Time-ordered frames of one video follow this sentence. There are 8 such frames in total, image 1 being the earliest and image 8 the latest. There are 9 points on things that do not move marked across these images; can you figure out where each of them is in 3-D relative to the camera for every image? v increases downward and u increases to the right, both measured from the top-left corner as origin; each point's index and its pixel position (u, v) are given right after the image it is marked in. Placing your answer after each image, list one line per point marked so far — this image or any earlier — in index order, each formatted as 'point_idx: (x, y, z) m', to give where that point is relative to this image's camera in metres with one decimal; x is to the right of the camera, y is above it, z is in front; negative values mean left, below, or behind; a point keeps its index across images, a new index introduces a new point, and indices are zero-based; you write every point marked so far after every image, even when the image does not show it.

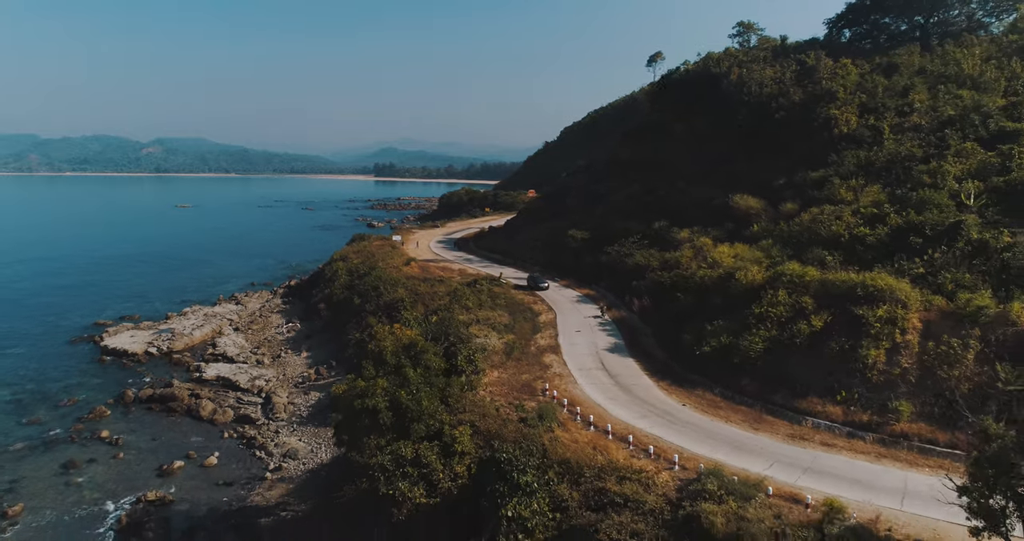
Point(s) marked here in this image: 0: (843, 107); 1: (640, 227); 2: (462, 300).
0: (+9.5, +4.6, +14.9) m
1: (+4.1, +1.3, +15.8) m
2: (-1.1, -0.7, +13.2) m
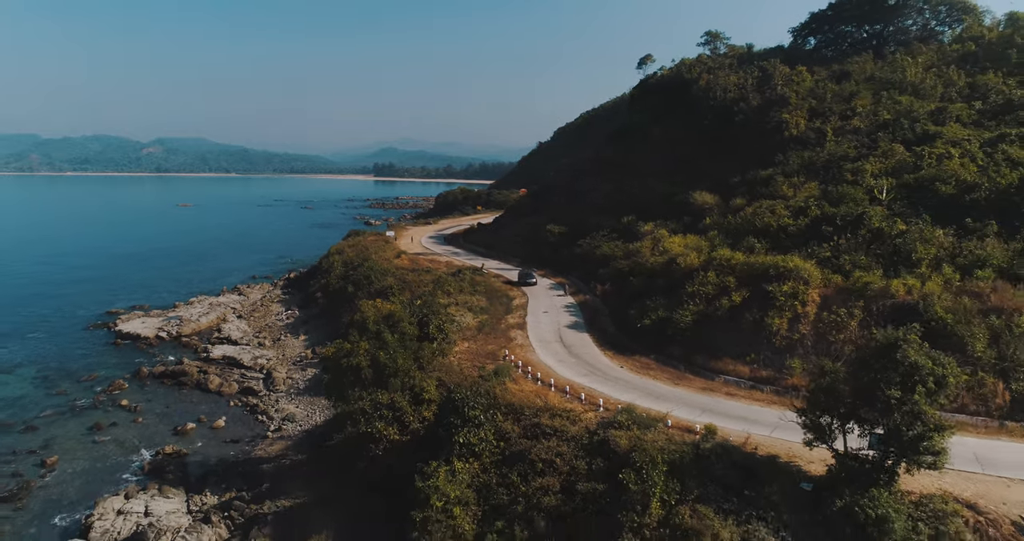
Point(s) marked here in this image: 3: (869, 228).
0: (+8.9, +4.9, +16.3) m
1: (+3.4, +1.6, +17.2) m
2: (-1.8, -0.4, +14.6) m
3: (+6.8, +0.8, +10.1) m
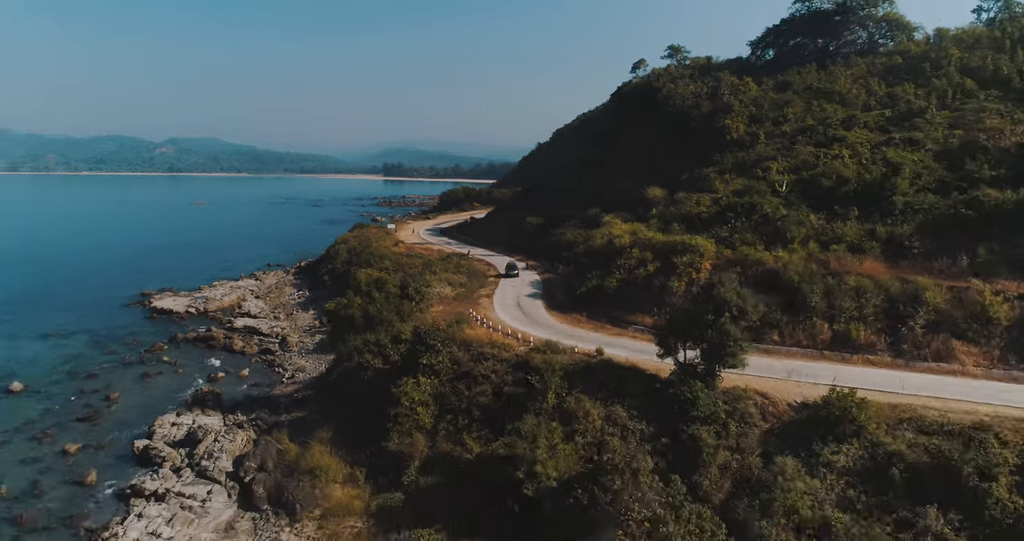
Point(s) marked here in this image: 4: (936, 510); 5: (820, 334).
0: (+8.2, +5.5, +18.8) m
1: (+2.7, +2.2, +19.8) m
2: (-2.6, +0.2, +17.2) m
3: (+6.0, +1.4, +12.6) m
4: (+5.2, -2.8, +6.3) m
5: (+5.7, -1.1, +9.7) m
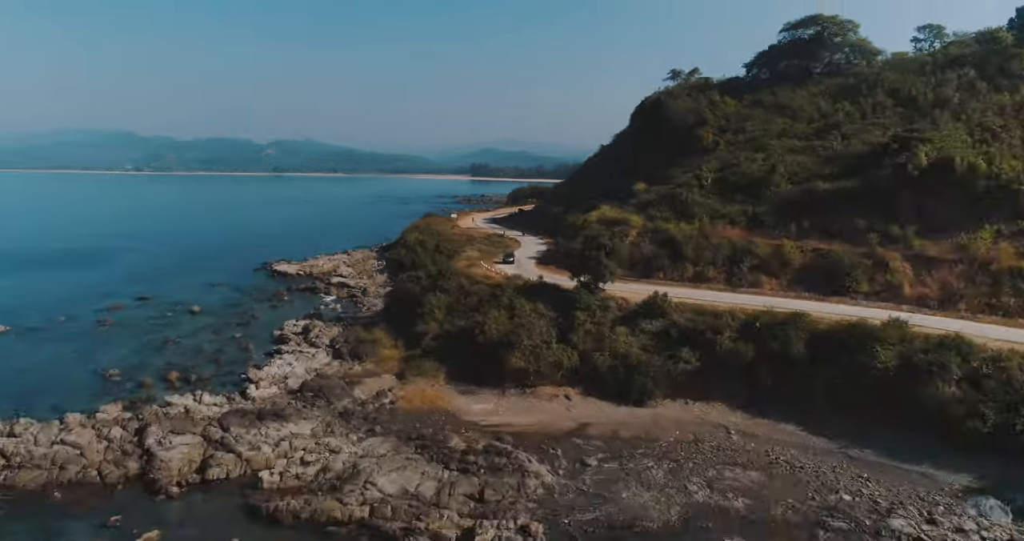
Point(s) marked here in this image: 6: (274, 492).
0: (+8.9, +6.4, +23.9) m
1: (+3.5, +3.2, +25.5) m
2: (-2.1, +1.4, +23.7) m
3: (+5.8, +2.4, +17.9) m
4: (+4.1, -1.7, +11.7) m
5: (+5.0, 0.0, +15.1) m
6: (-4.0, -3.6, +8.6) m
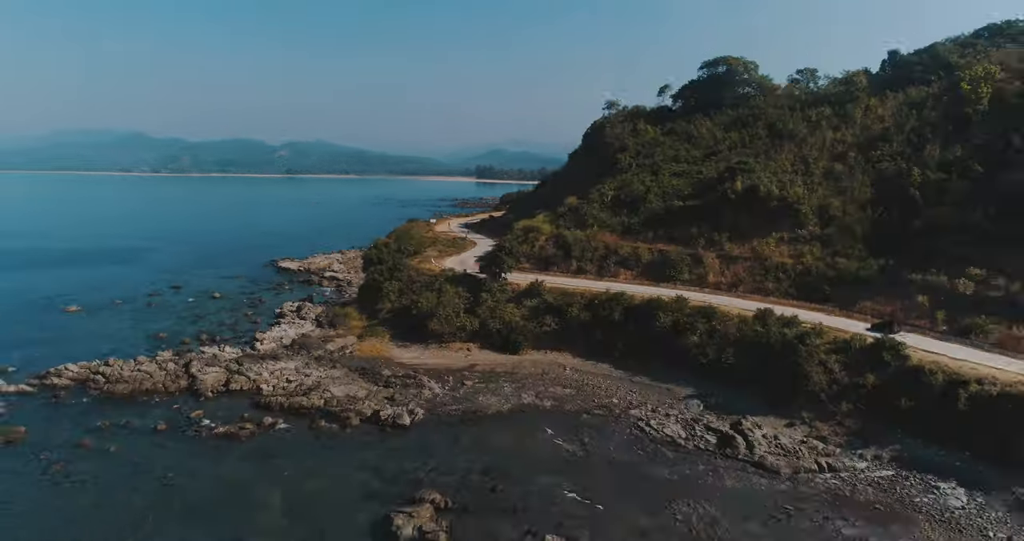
0: (+6.5, +6.5, +29.4) m
1: (+1.1, +3.4, +31.2) m
2: (-4.5, +1.6, +29.5) m
3: (+3.2, +2.6, +23.5) m
4: (+1.4, -1.5, +17.4) m
5: (+2.4, +0.2, +20.7) m
6: (-6.8, -3.4, +14.4) m
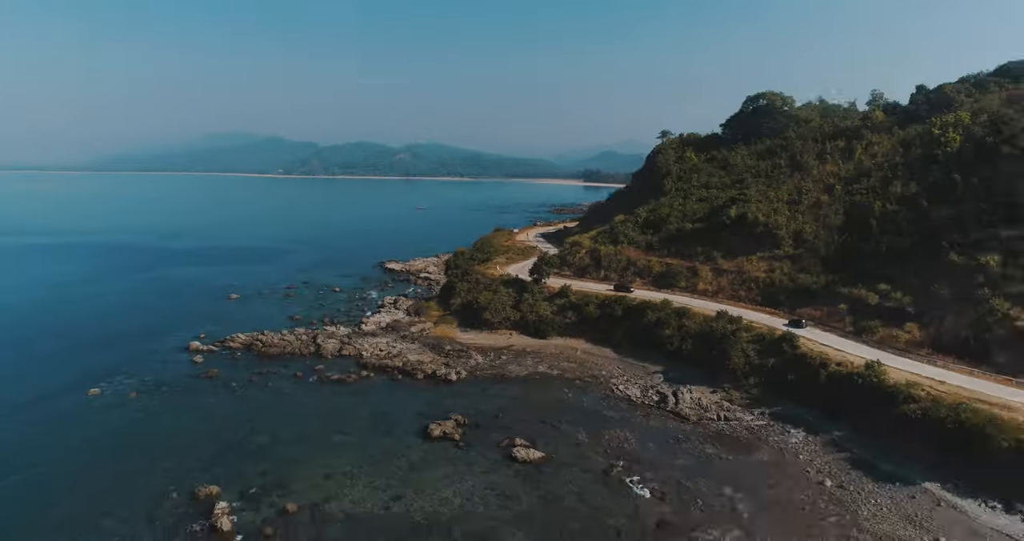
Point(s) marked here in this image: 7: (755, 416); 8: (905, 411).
0: (+10.1, +6.1, +34.4) m
1: (+5.1, +3.0, +37.1) m
2: (-0.8, +1.4, +36.5) m
3: (+5.7, +2.2, +29.2) m
4: (+2.7, -1.8, +23.5) m
5: (+4.3, -0.2, +26.6) m
6: (-6.0, -3.6, +22.1) m
7: (+7.4, -4.3, +16.1) m
8: (+10.3, -3.6, +13.8) m
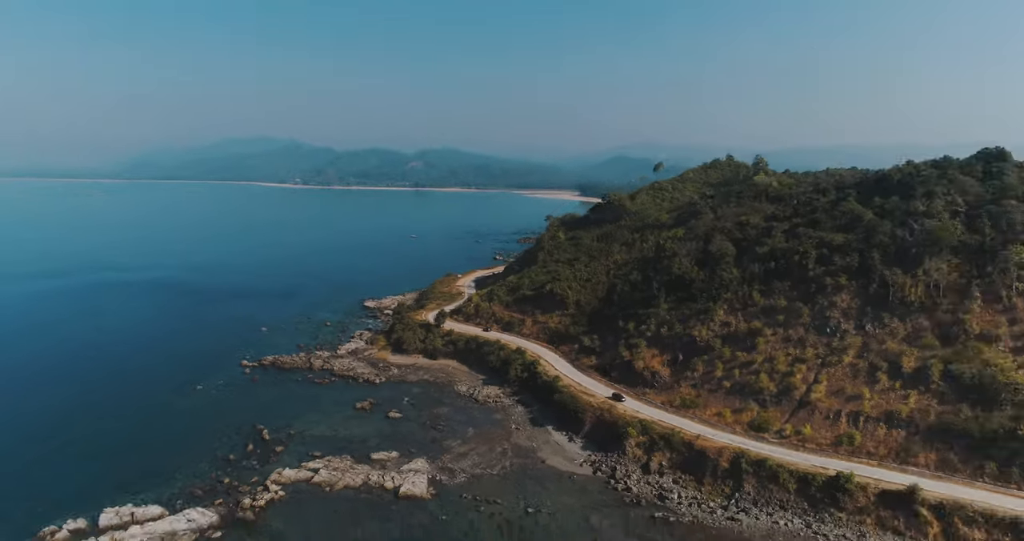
0: (+2.8, +1.9, +52.5) m
1: (-2.1, -1.1, +55.3) m
2: (-8.0, -2.8, +54.8) m
3: (-1.6, -1.9, +47.4) m
4: (-4.8, -5.9, +41.8) m
5: (-3.1, -4.3, +44.8) m
6: (-13.5, -7.6, +40.5) m
7: (-0.3, -8.4, +34.2) m
8: (+2.6, -7.6, +31.8) m
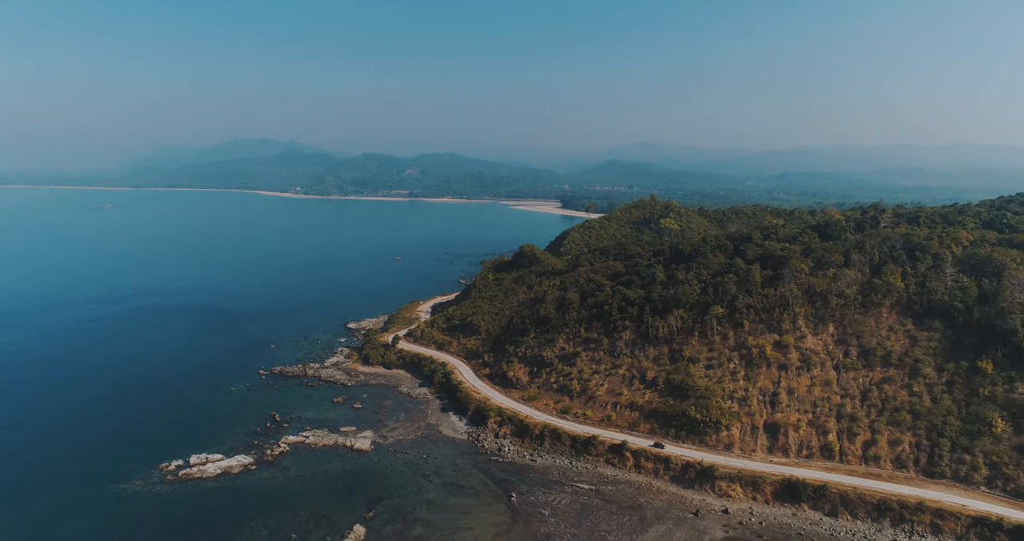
0: (-5.2, -2.5, +71.8) m
1: (-10.1, -5.5, +74.7) m
2: (-16.0, -7.2, +74.2) m
3: (-9.6, -6.3, +66.8) m
4: (-12.8, -10.3, +61.1) m
5: (-11.1, -8.7, +64.2) m
6: (-21.5, -12.0, +59.9) m
7: (-8.3, -12.8, +53.6) m
8: (-5.4, -12.0, +51.2) m
